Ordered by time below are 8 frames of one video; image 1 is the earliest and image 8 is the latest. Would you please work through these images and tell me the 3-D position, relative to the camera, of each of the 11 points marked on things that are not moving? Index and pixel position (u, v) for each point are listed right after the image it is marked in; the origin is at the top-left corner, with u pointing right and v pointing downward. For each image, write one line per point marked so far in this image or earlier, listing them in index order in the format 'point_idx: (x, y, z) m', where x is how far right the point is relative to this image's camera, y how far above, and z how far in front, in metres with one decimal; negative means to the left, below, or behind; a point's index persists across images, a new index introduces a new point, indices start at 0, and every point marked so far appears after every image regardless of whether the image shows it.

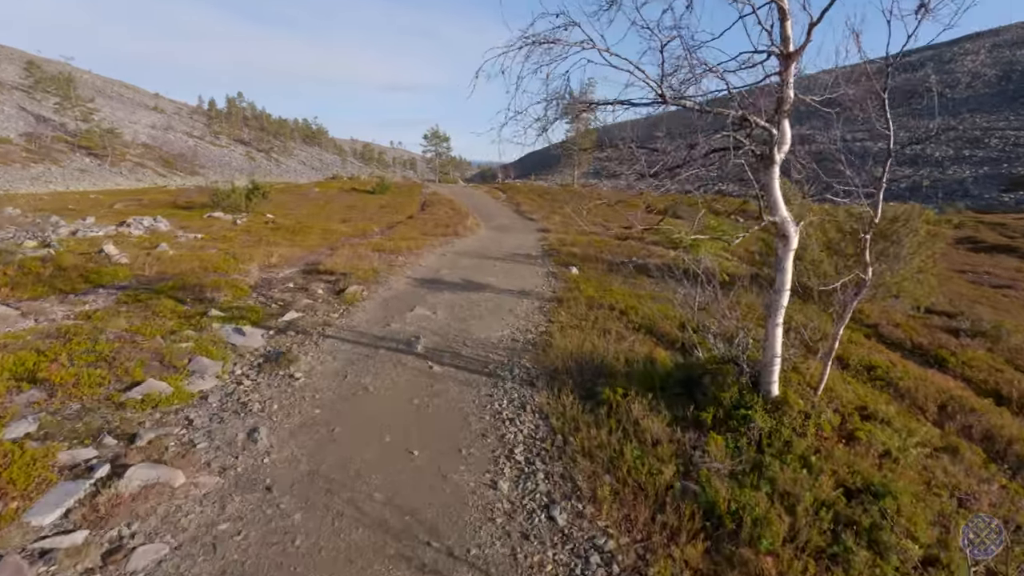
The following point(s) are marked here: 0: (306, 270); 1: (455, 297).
0: (-5.9, +0.4, +15.1) m
1: (-1.4, -0.2, +12.4) m
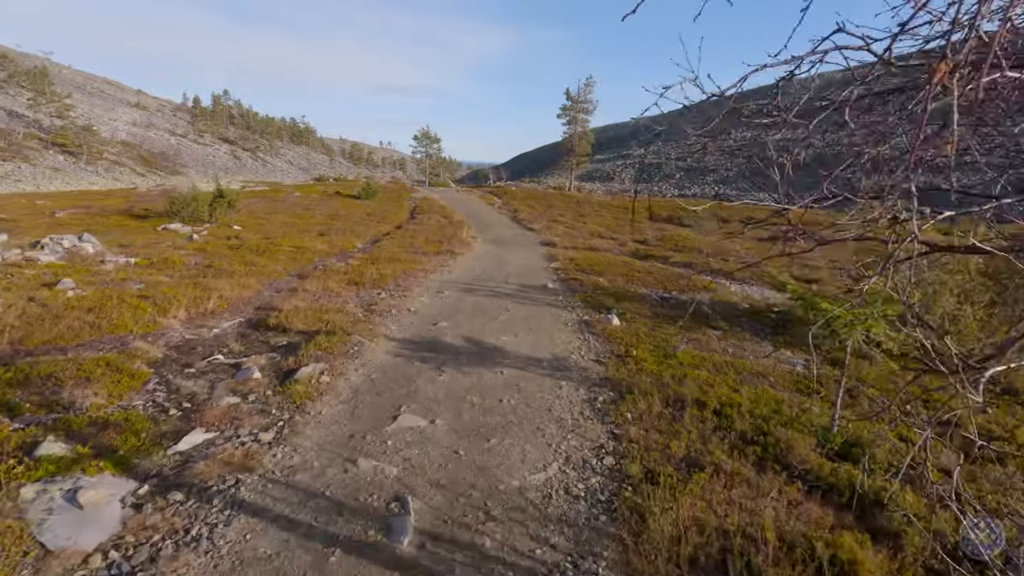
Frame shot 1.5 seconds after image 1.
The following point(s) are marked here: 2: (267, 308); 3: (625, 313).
0: (-5.4, -0.8, +11.0) m
1: (-0.8, -1.4, +8.4) m
2: (-5.6, -0.5, +12.2) m
3: (+2.8, -0.6, +13.0) m
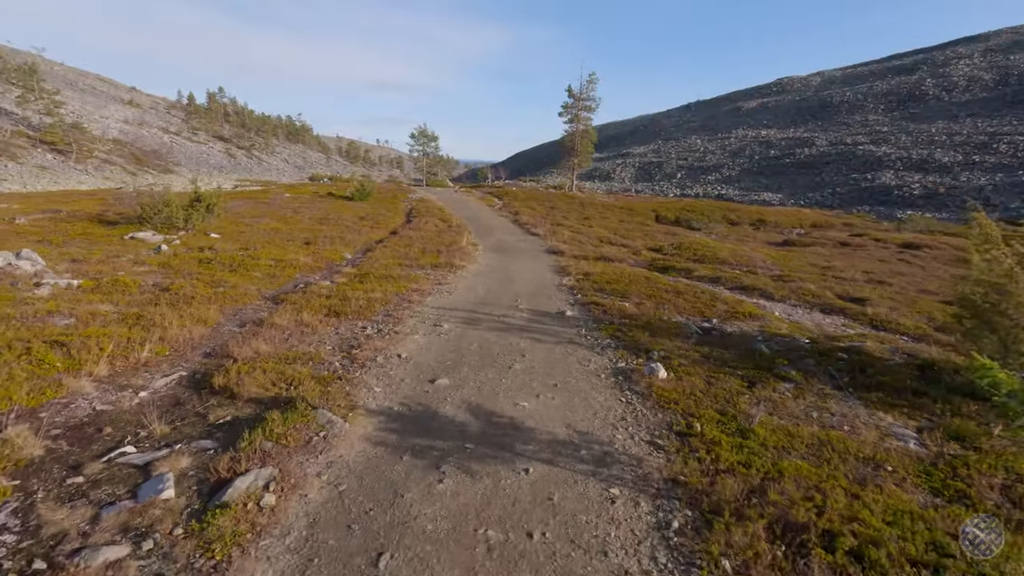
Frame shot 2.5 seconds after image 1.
0: (-5.1, -1.6, +8.4) m
1: (-0.5, -2.2, +5.8) m
2: (-5.3, -1.3, +9.6) m
3: (+3.1, -1.4, +10.5) m
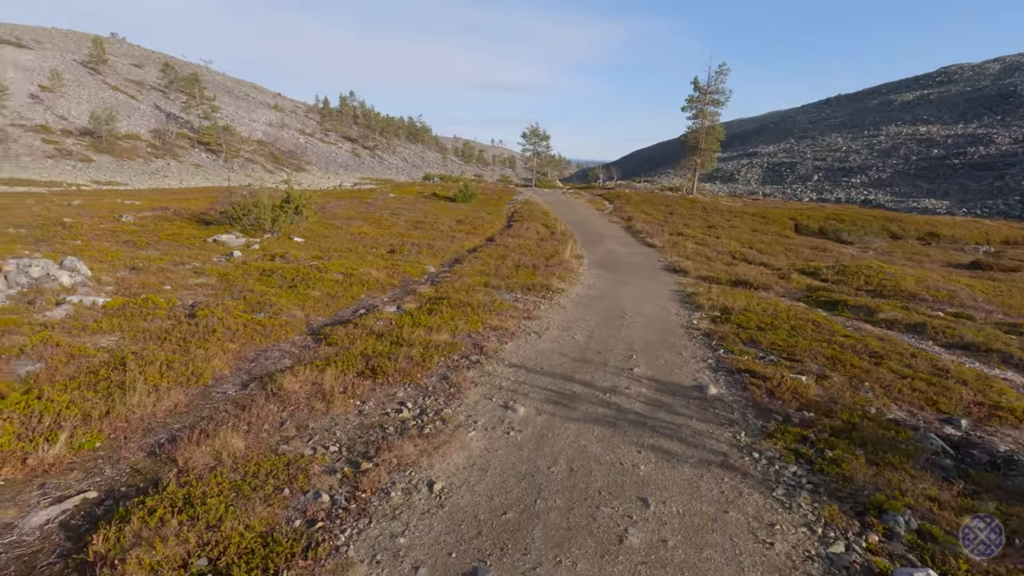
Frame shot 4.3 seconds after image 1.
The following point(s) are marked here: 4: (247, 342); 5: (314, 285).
0: (-4.1, -2.3, +5.0) m
1: (-0.2, -3.2, +1.5) m
2: (-4.1, -2.0, +6.2) m
3: (+4.3, -2.6, +5.4) m
4: (-5.4, -1.1, +10.8) m
5: (-6.0, +0.1, +16.3) m
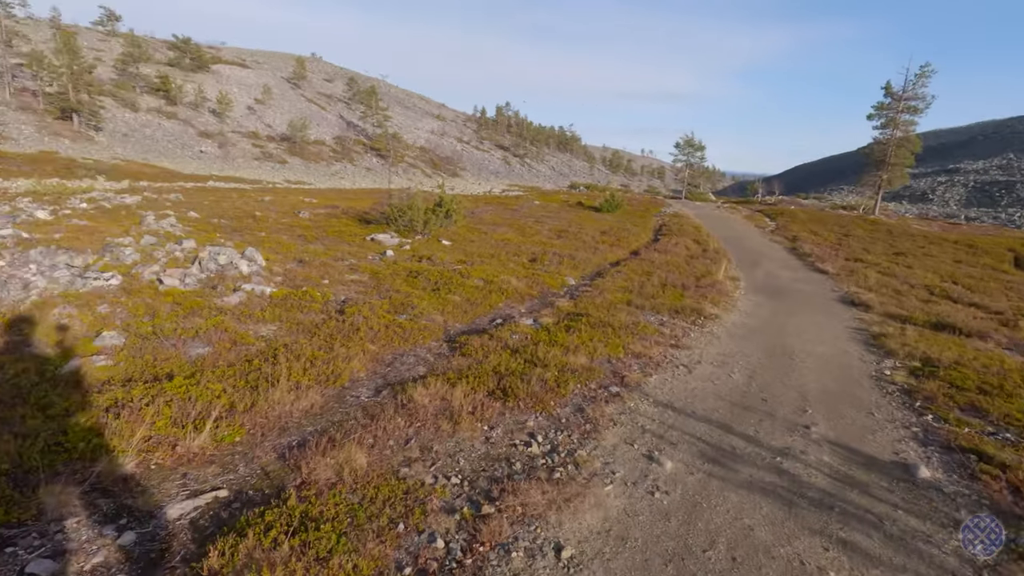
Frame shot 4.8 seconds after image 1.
0: (-2.9, -2.3, +4.9) m
1: (-0.1, -3.4, +0.6) m
2: (-2.6, -2.1, +6.1) m
3: (+5.3, -3.2, +3.2) m
4: (-2.6, -1.1, +10.9) m
5: (-1.8, -0.1, +16.3) m
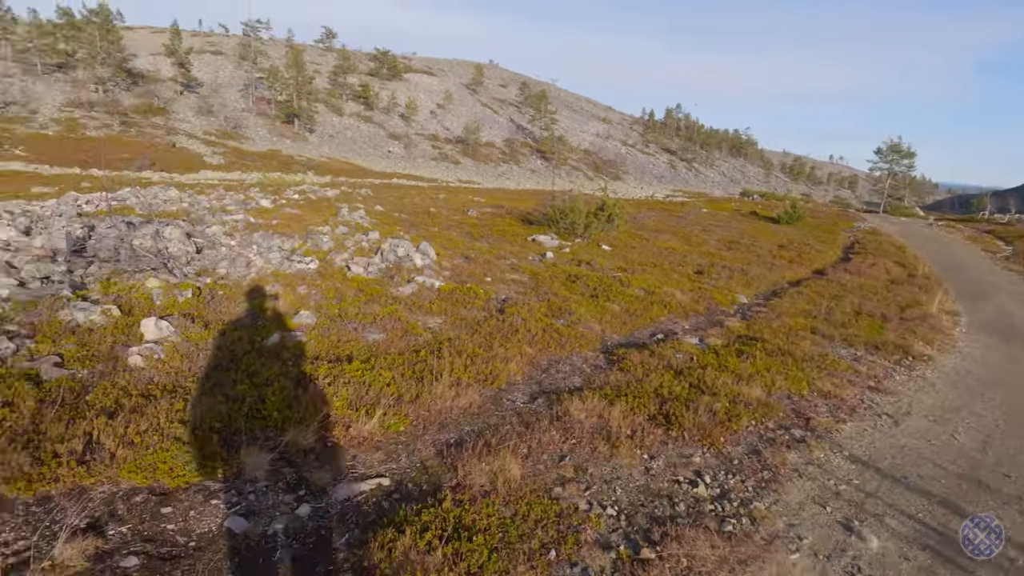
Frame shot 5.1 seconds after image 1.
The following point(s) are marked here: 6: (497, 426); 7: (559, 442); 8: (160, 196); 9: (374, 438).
0: (-1.5, -2.3, +5.1) m
1: (0.0, -3.5, +0.2) m
2: (-0.8, -2.1, +6.1) m
3: (+5.8, -3.8, +1.2) m
4: (+0.6, -1.2, +10.7) m
5: (+3.0, -0.3, +15.8) m
6: (-0.2, -1.9, +7.3) m
7: (+0.6, -2.0, +6.9) m
8: (-12.7, +3.3, +19.3) m
9: (-1.7, -1.8, +6.6) m
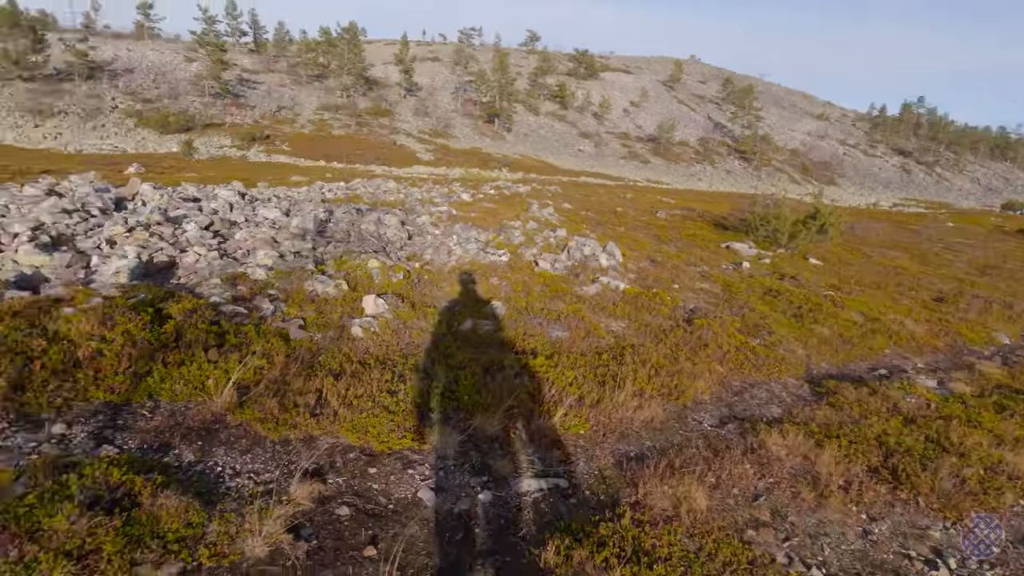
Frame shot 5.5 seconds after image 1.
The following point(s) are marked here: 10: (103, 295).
0: (+0.2, -2.3, +5.1) m
1: (-0.1, -3.6, 0.0) m
2: (+1.2, -2.1, +5.9) m
3: (+5.7, -4.4, -0.9) m
4: (+4.1, -1.5, +9.8) m
5: (+8.0, -0.8, +13.8) m
6: (+2.2, -2.0, +6.8) m
7: (+2.8, -2.2, +6.1) m
8: (-5.3, +4.2, +22.0) m
9: (+0.5, -1.8, +6.6) m
10: (-6.1, -0.1, +8.0) m
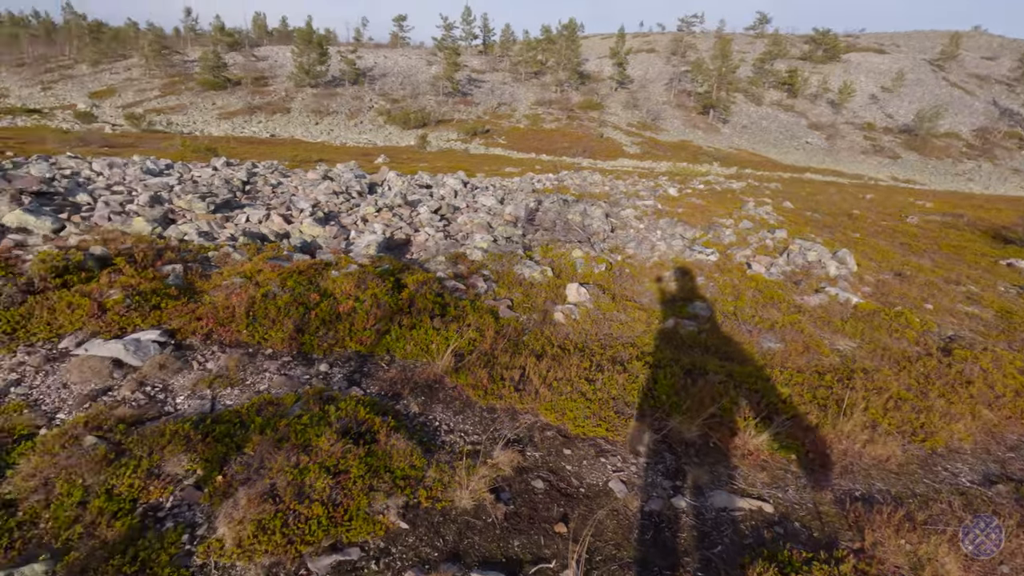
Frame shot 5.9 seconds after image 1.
0: (+1.9, -2.3, +4.7) m
1: (-0.2, -3.5, +0.1) m
2: (+3.2, -2.2, +5.1) m
3: (+4.8, -4.9, -2.7) m
4: (+7.3, -1.9, +7.7) m
5: (+12.4, -1.6, +10.1) m
6: (+4.4, -2.2, +5.6) m
7: (+4.7, -2.4, +4.8) m
8: (+3.2, +4.5, +22.3) m
9: (+2.8, -1.9, +6.0) m
10: (-2.8, +0.5, +9.6) m
